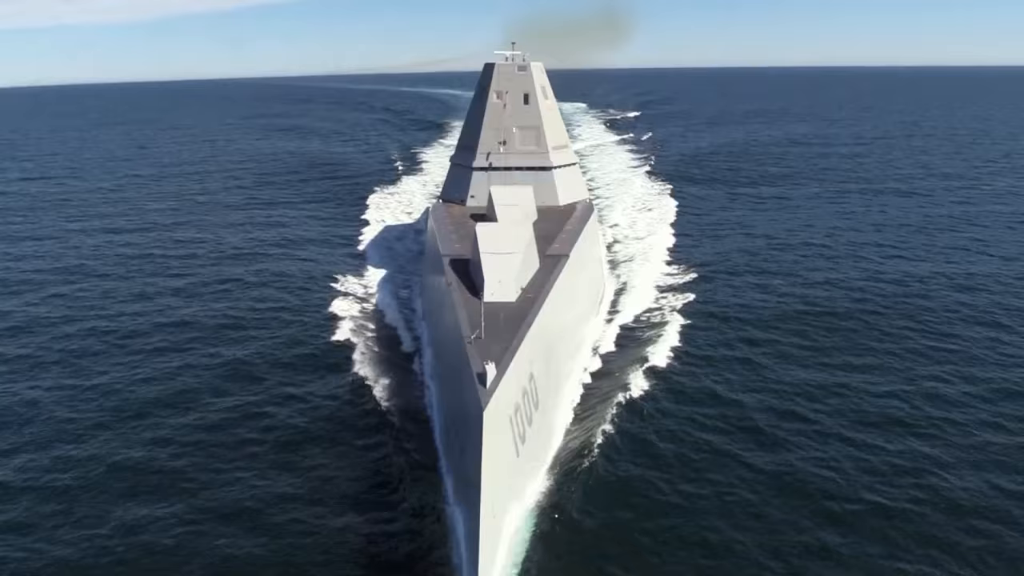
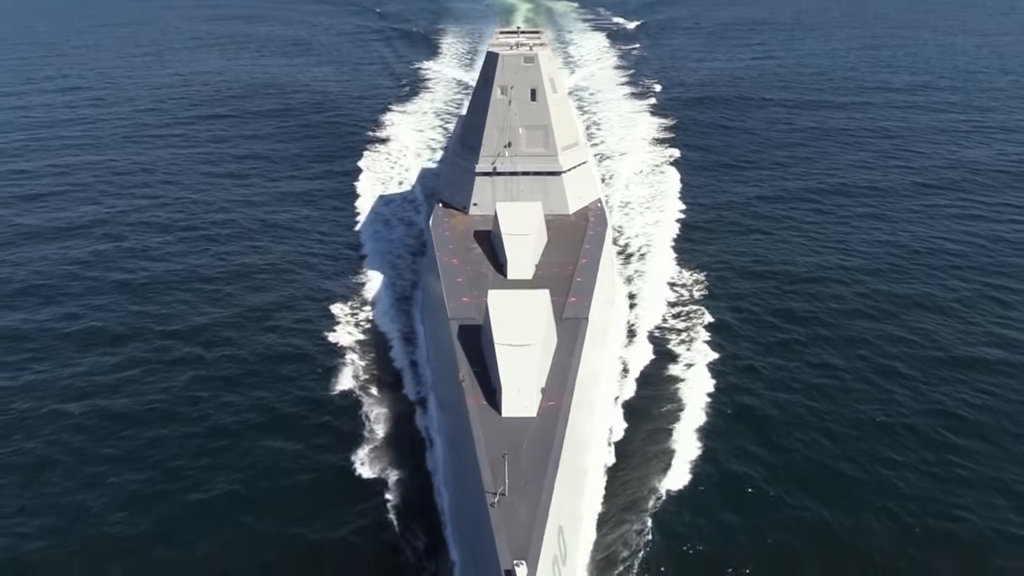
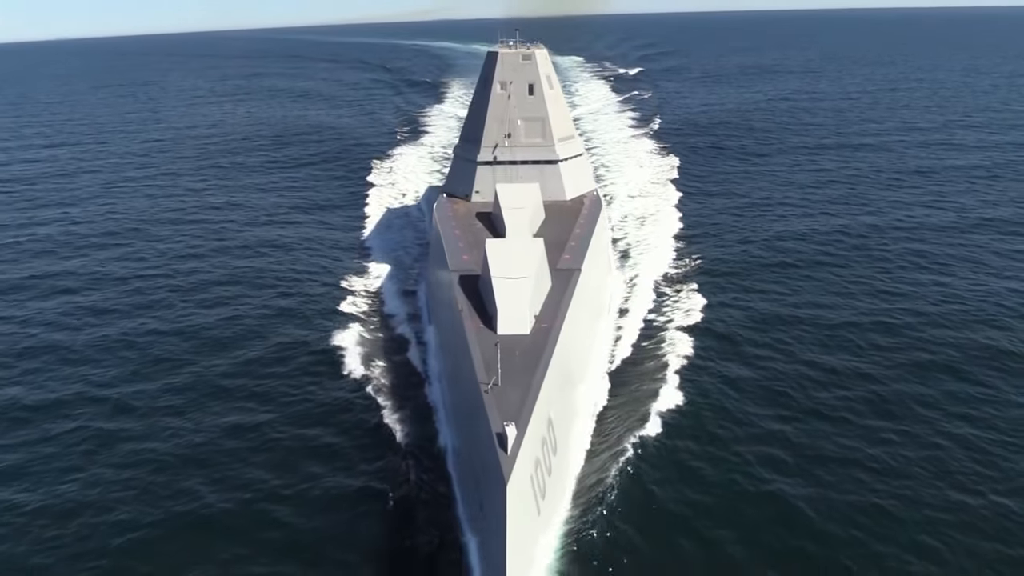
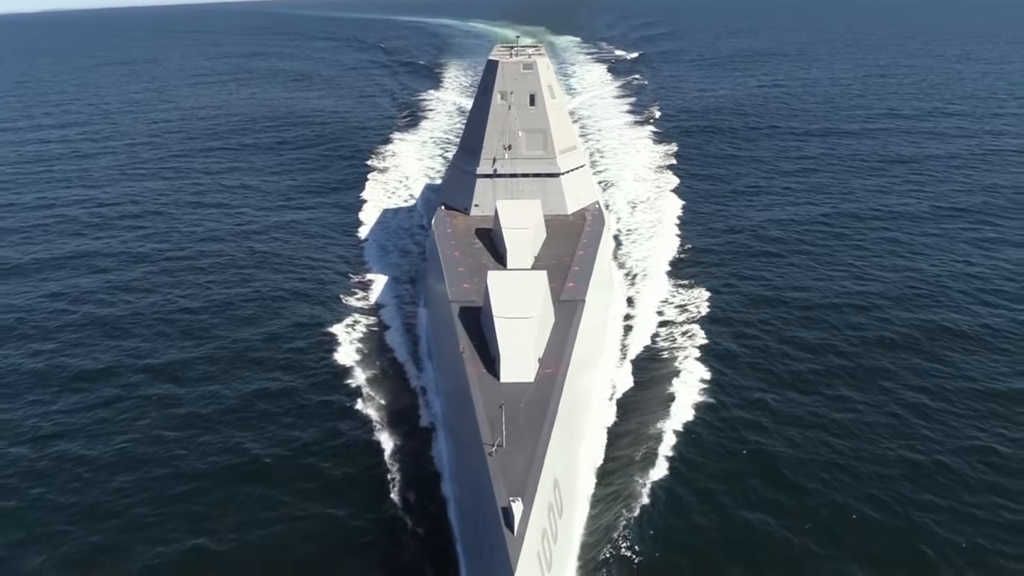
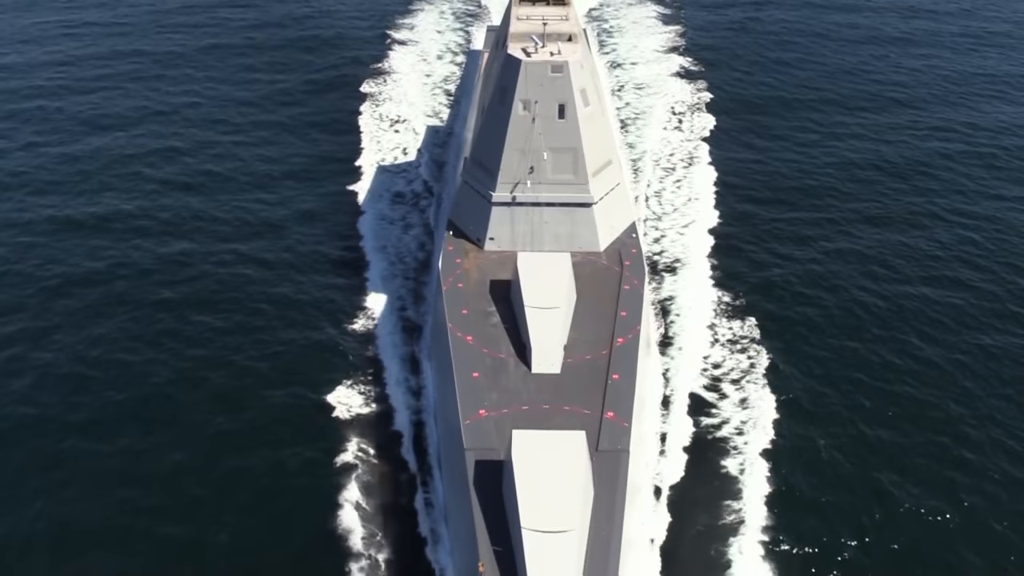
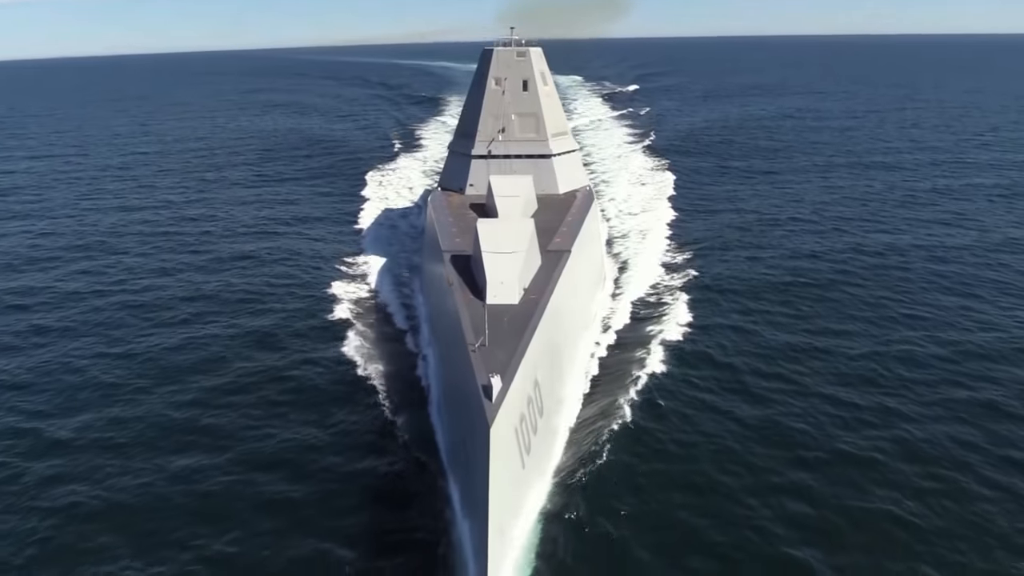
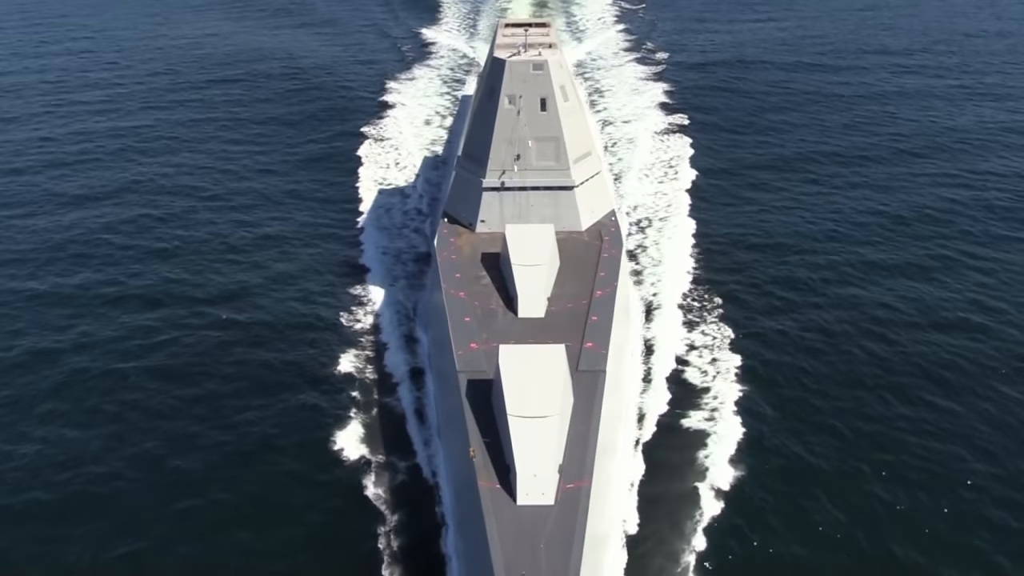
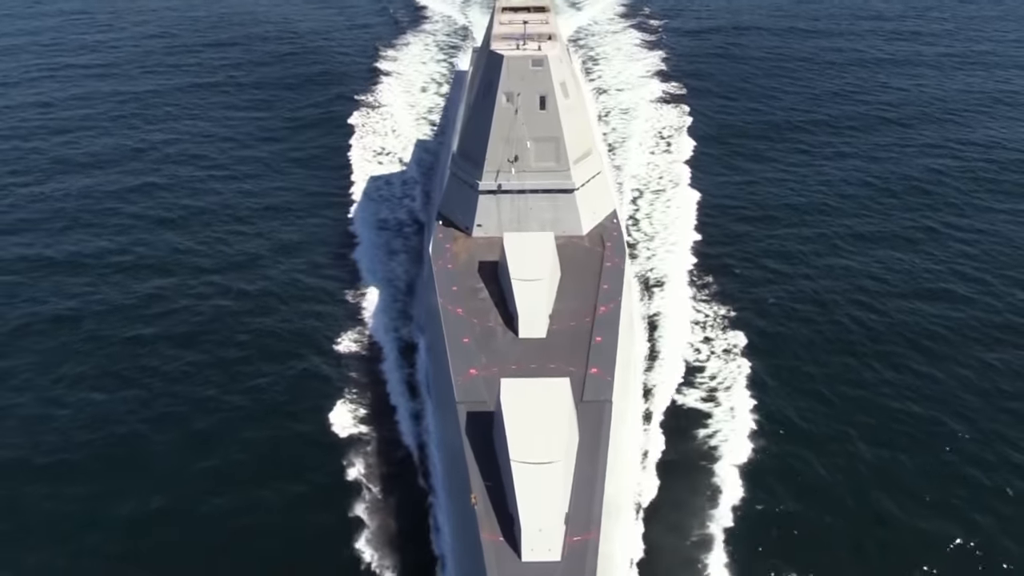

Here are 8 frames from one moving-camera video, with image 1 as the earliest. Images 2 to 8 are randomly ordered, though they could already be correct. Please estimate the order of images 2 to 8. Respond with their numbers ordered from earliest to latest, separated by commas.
6, 3, 4, 2, 7, 8, 5
